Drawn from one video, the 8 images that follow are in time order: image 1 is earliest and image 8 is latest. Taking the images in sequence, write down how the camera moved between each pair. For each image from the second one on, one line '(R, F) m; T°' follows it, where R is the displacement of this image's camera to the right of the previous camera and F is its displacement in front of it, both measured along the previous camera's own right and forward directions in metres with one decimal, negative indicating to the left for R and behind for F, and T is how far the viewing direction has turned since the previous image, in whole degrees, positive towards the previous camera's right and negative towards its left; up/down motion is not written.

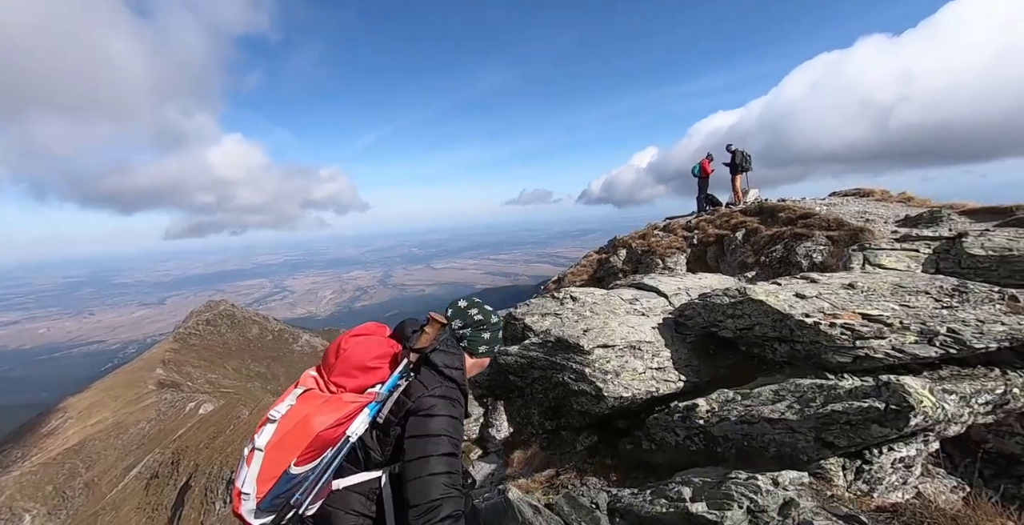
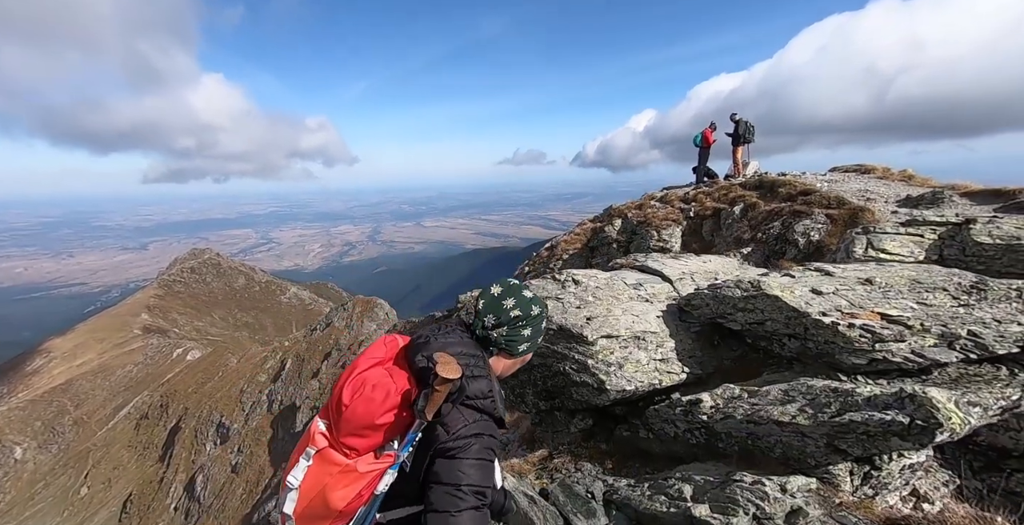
(-0.3, +0.7) m; +1°
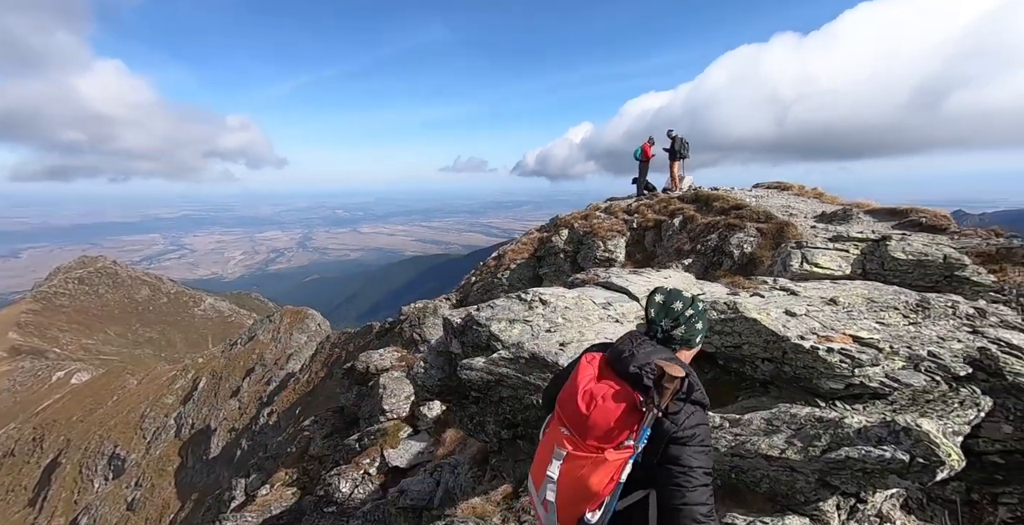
(-0.5, +1.1) m; +8°
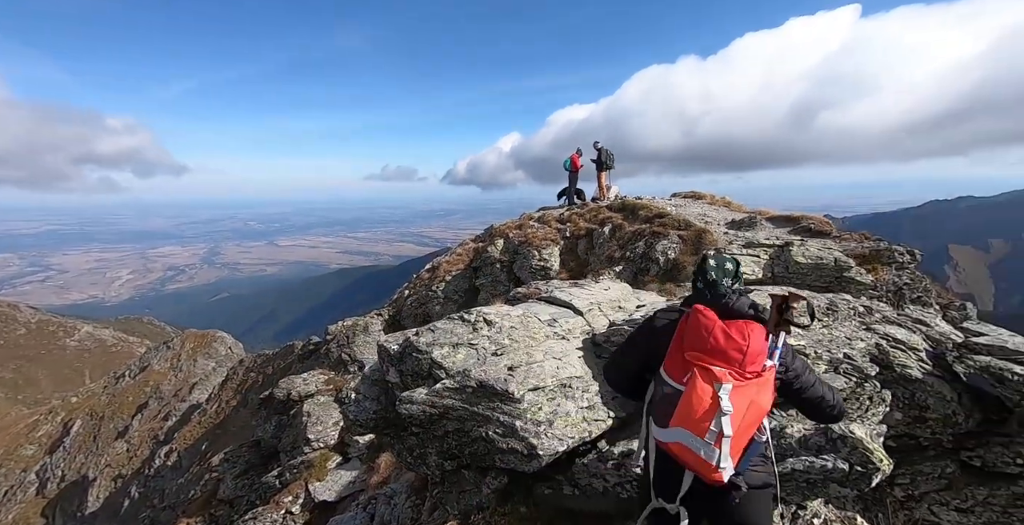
(-0.2, +0.5) m; +9°
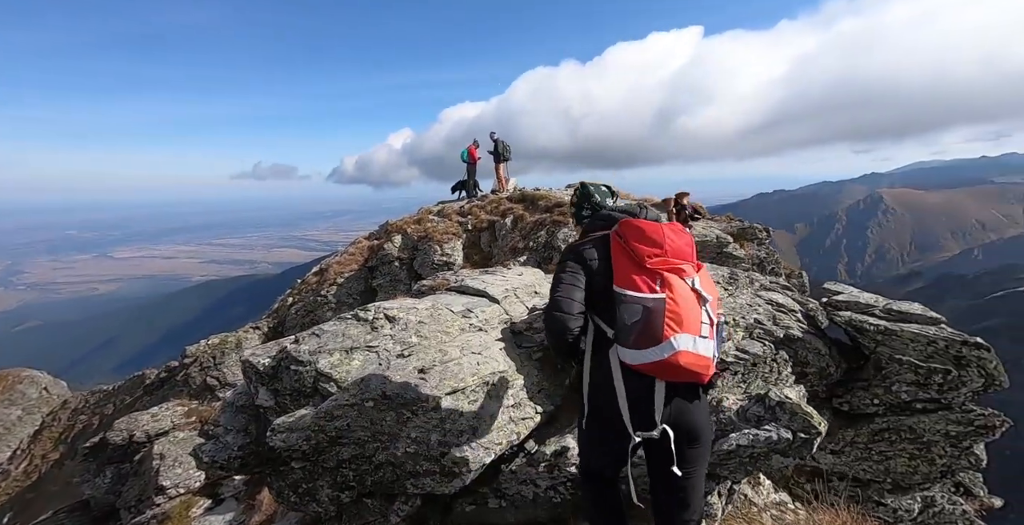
(-0.1, +1.4) m; +12°
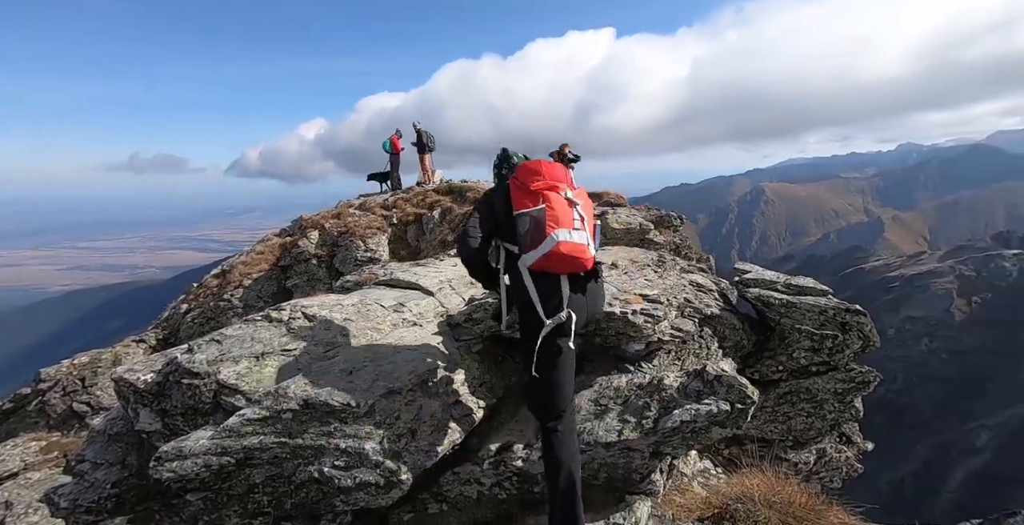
(-0.1, +0.5) m; +9°
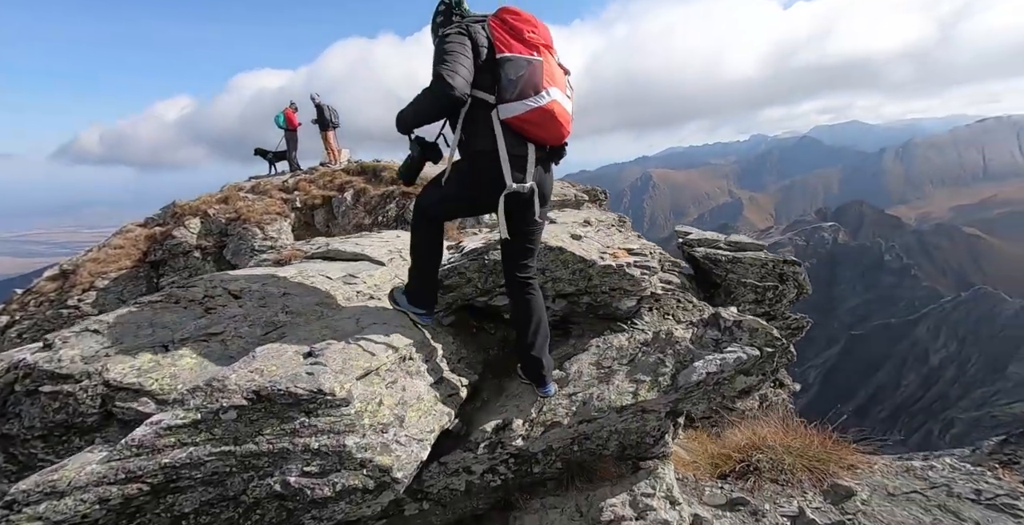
(-1.1, +1.2) m; +11°
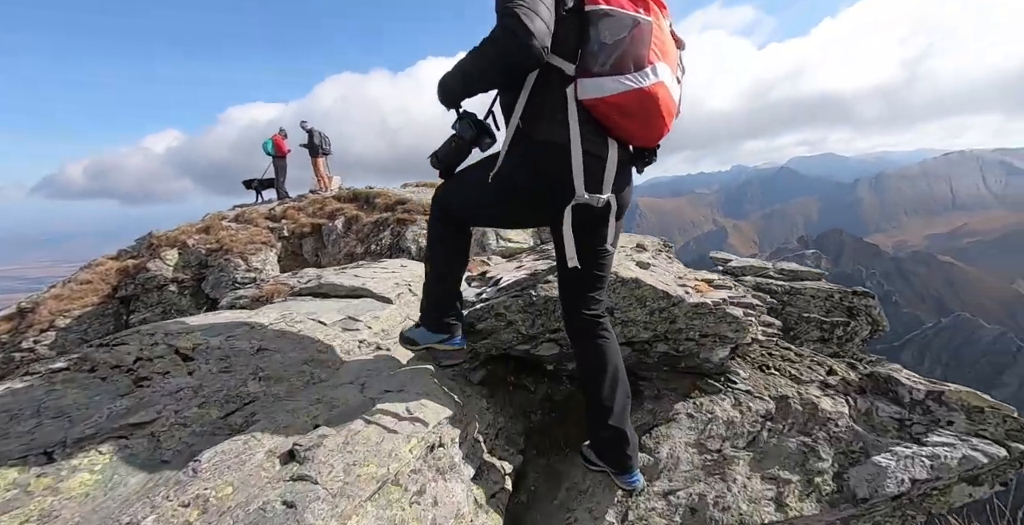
(-0.8, +1.9) m; +1°
